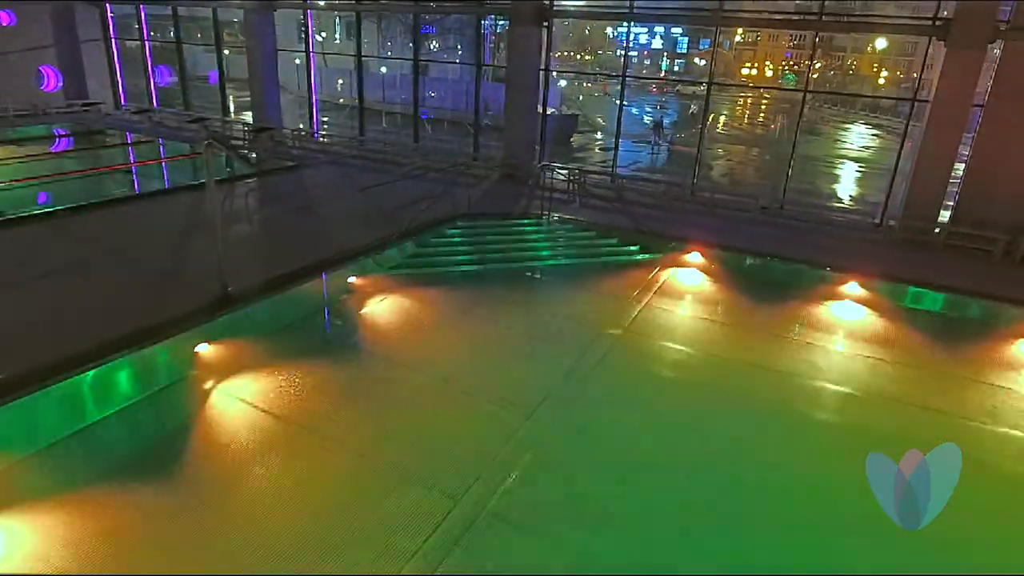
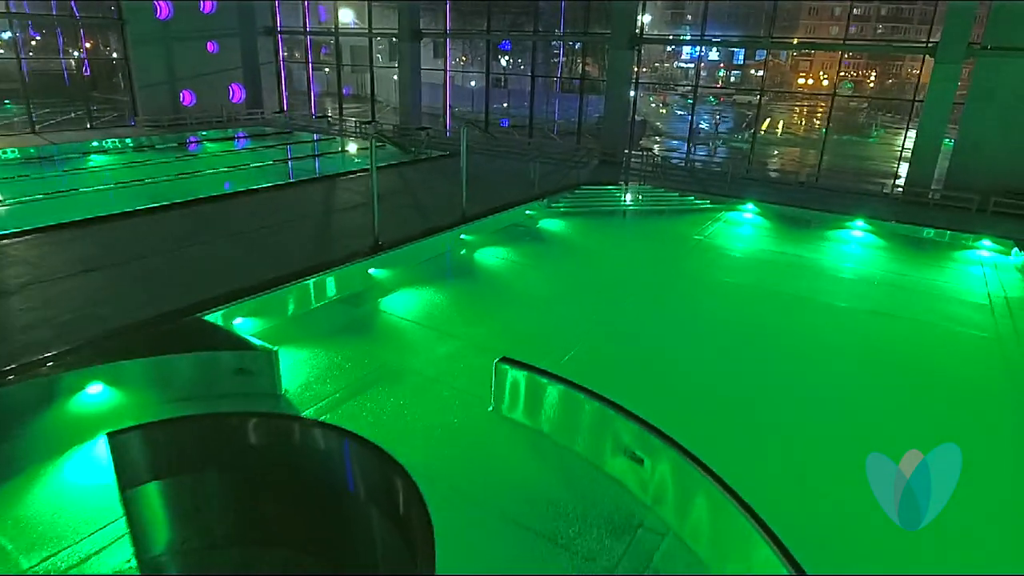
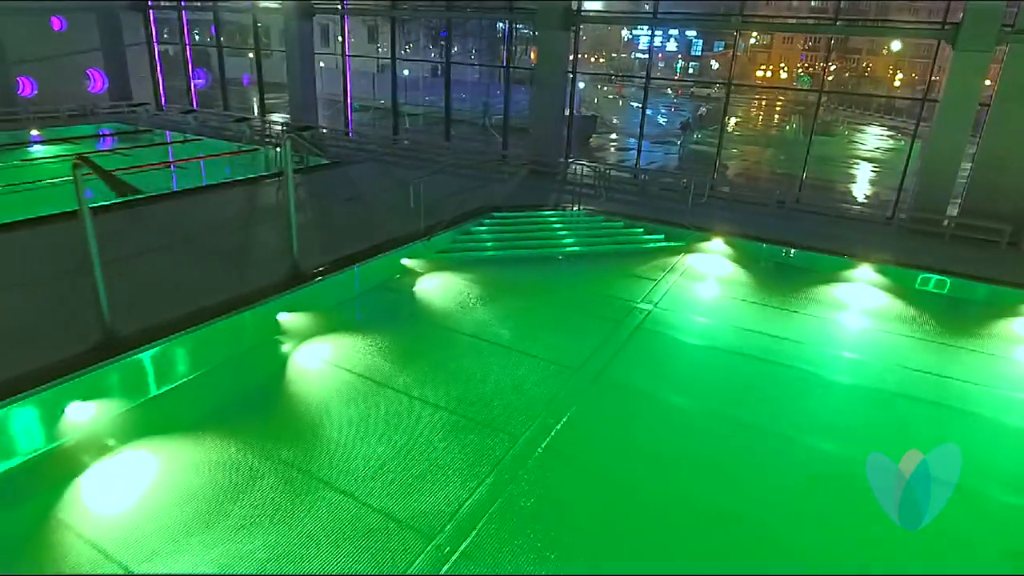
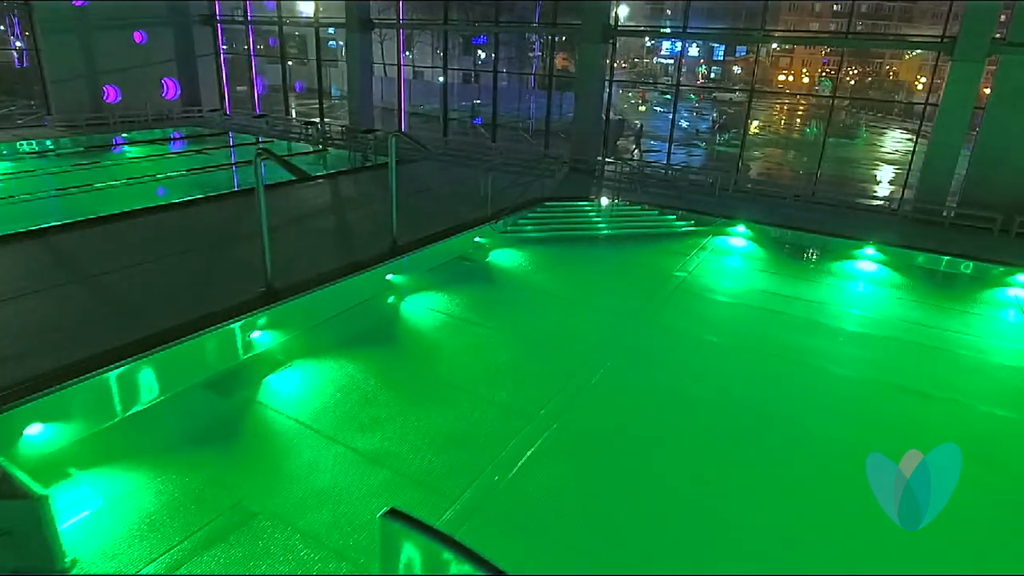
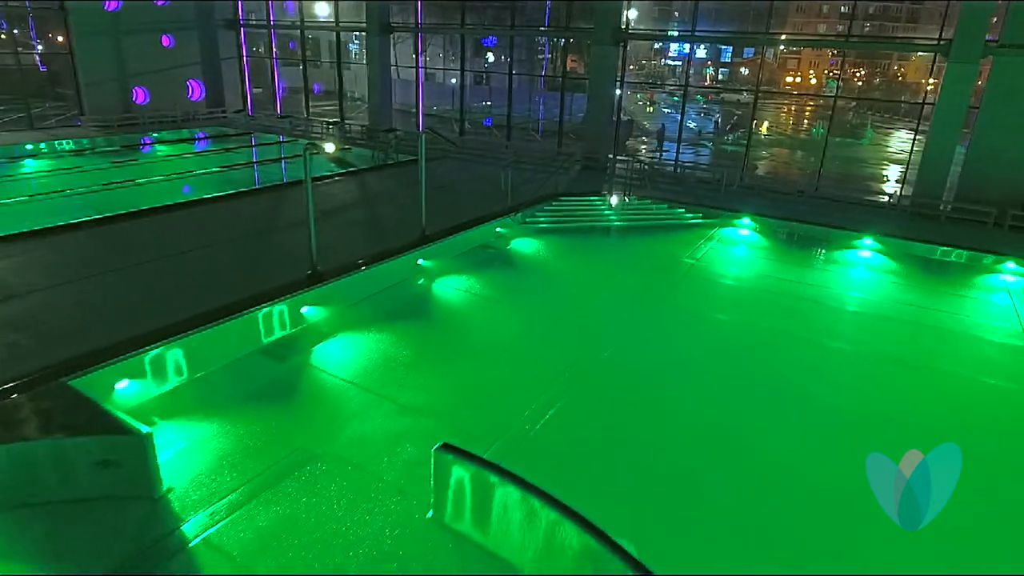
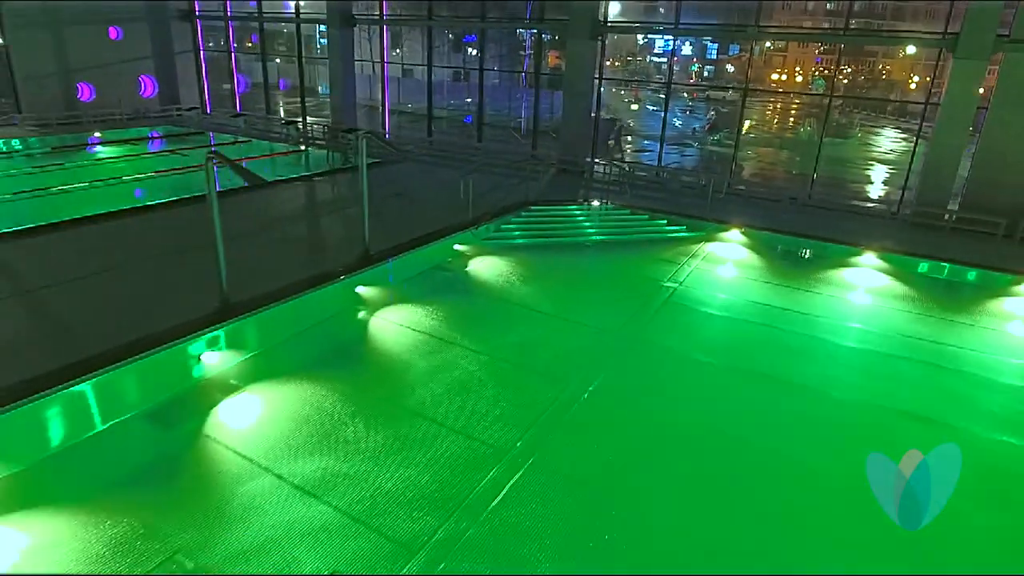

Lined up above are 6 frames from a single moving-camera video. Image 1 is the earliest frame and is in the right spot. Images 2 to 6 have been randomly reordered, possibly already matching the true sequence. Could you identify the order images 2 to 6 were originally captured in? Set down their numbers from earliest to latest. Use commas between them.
3, 6, 4, 5, 2
